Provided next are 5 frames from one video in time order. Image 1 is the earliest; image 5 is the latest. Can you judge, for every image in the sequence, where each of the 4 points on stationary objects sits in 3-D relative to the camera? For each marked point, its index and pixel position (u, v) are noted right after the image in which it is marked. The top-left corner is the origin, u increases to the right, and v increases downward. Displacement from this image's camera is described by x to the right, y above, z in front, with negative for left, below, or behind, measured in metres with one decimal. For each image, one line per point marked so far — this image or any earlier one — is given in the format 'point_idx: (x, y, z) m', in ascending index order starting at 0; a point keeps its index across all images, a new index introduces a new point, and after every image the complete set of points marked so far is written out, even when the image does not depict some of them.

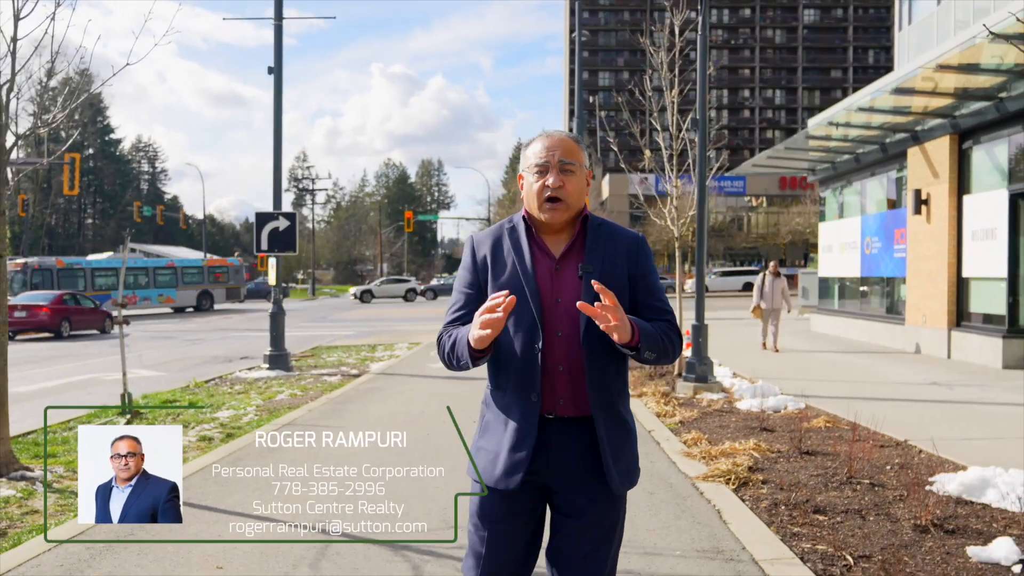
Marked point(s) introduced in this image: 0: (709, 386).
0: (+2.4, -1.2, +9.6) m
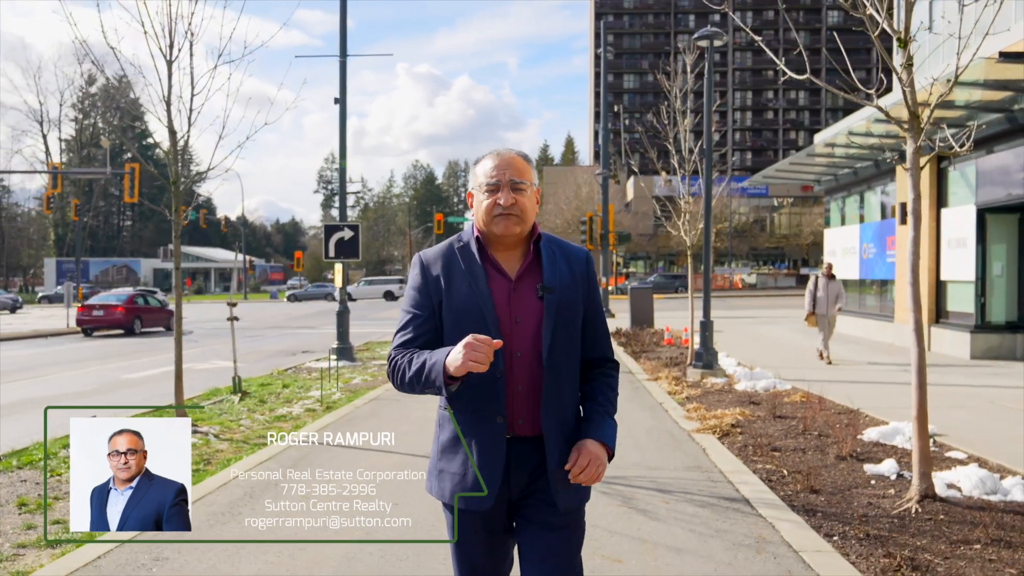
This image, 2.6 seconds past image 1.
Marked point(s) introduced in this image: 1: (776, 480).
0: (+2.9, -1.2, +11.5) m
1: (+1.9, -1.3, +5.6) m
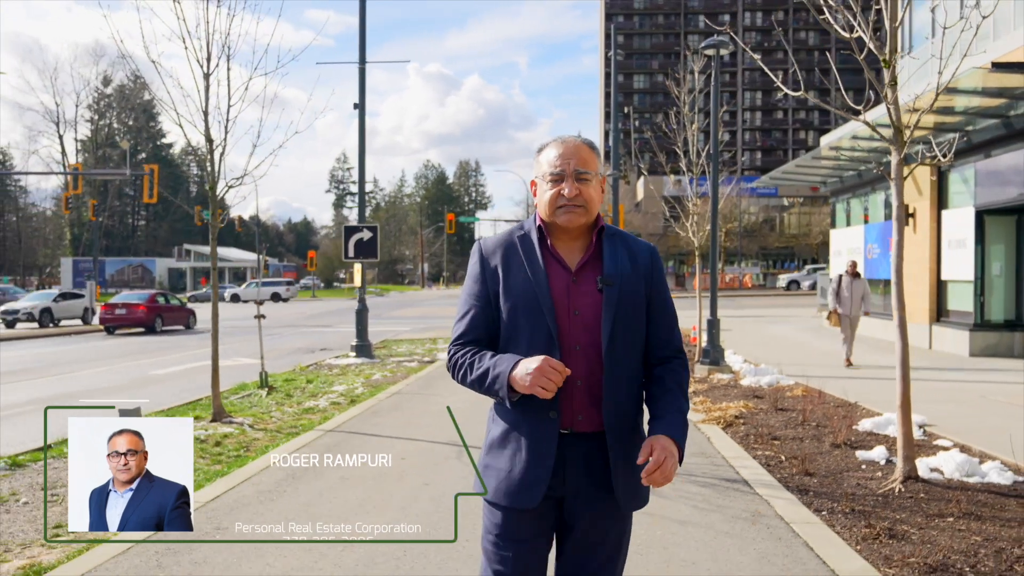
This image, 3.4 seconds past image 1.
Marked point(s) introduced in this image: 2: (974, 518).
0: (+3.1, -1.2, +12.0) m
1: (+2.0, -1.3, +6.1) m
2: (+2.6, -1.3, +4.5) m
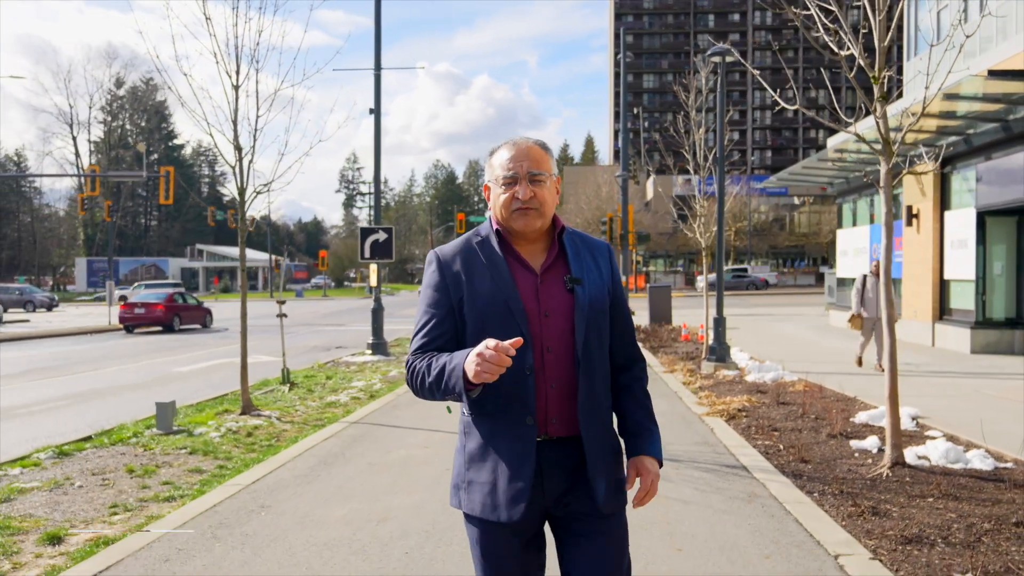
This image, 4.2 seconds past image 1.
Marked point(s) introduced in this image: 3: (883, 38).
0: (+3.3, -1.2, +12.4) m
1: (+2.1, -1.3, +6.5) m
2: (+2.7, -1.3, +4.9) m
3: (+3.0, +2.0, +6.4) m
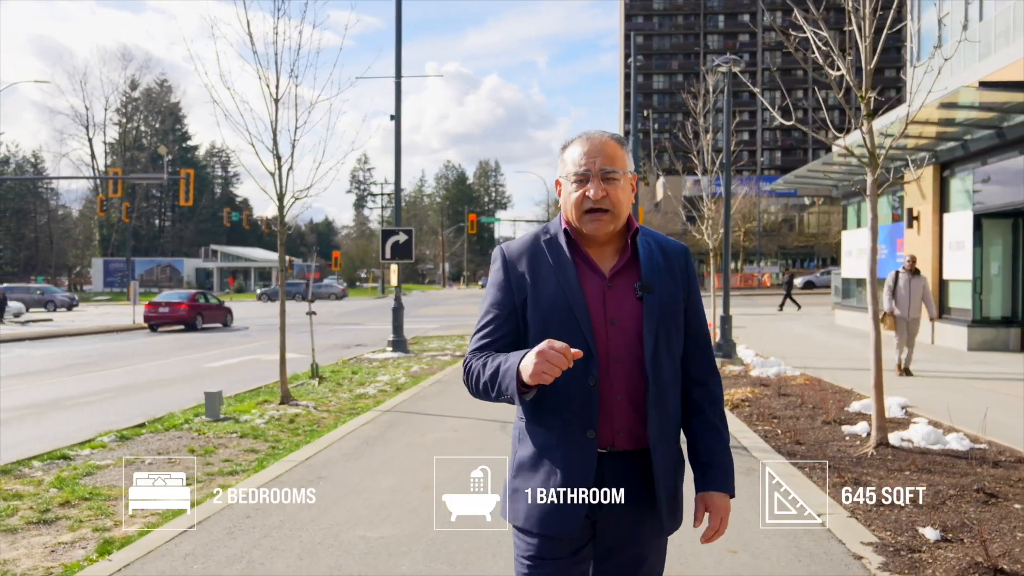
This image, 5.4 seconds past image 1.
0: (+3.6, -1.2, +13.1) m
1: (+2.3, -1.3, +7.2) m
2: (+2.9, -1.3, +5.6) m
3: (+3.2, +2.0, +7.0) m
